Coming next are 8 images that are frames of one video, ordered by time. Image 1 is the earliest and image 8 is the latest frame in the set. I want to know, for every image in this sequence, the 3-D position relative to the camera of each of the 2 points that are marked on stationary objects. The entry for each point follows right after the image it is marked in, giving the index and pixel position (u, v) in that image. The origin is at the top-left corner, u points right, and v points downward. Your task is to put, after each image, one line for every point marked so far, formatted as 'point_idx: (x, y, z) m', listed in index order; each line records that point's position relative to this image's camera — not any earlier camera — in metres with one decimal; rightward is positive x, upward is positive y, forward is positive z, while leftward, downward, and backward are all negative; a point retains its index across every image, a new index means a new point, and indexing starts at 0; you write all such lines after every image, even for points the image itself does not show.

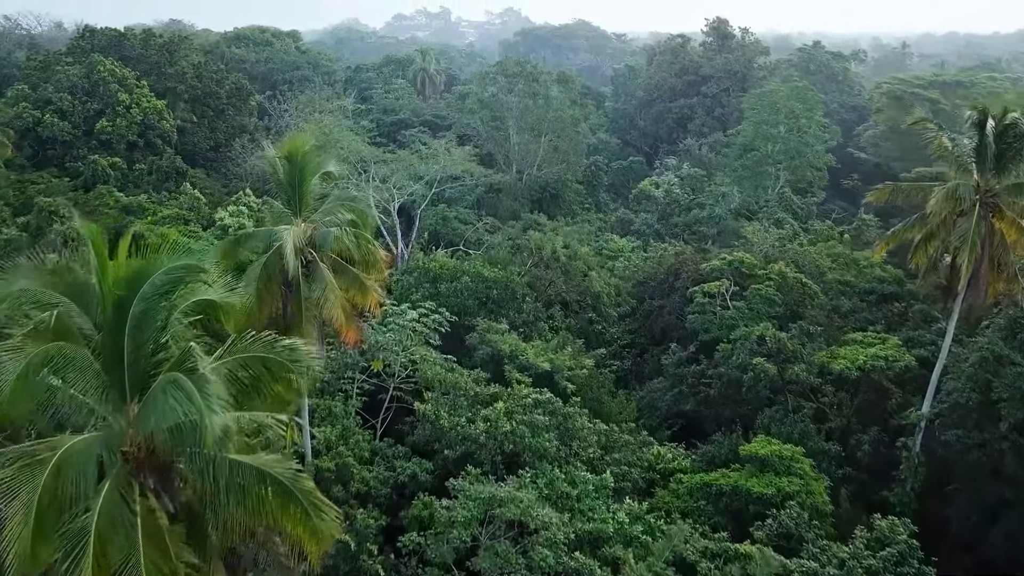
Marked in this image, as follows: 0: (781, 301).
0: (+6.3, -0.3, +14.1) m
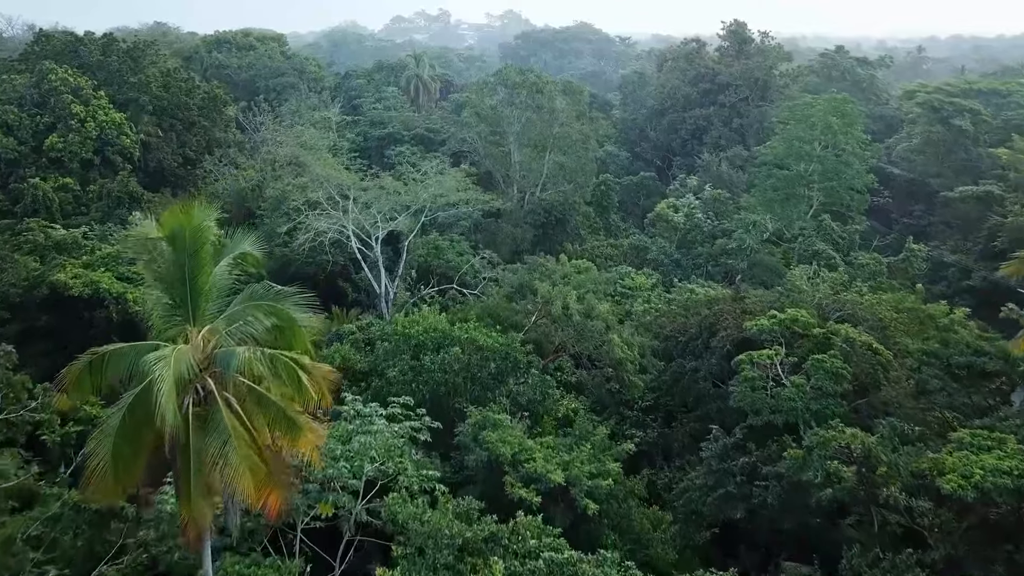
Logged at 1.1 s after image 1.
0: (+6.3, -1.6, +11.3) m
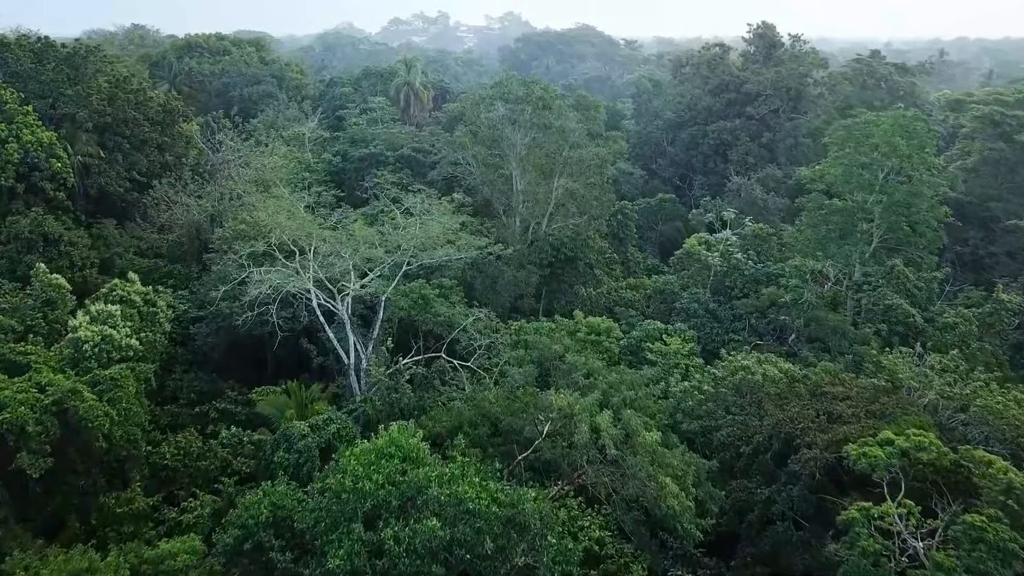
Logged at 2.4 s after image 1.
0: (+6.4, -3.3, +7.6) m
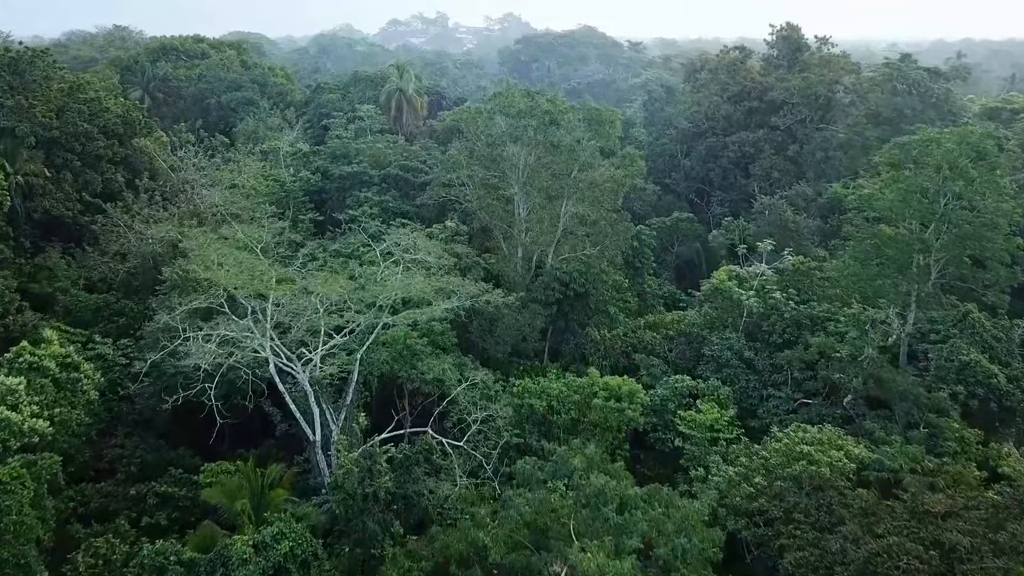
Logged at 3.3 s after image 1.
0: (+6.5, -4.5, +4.9) m
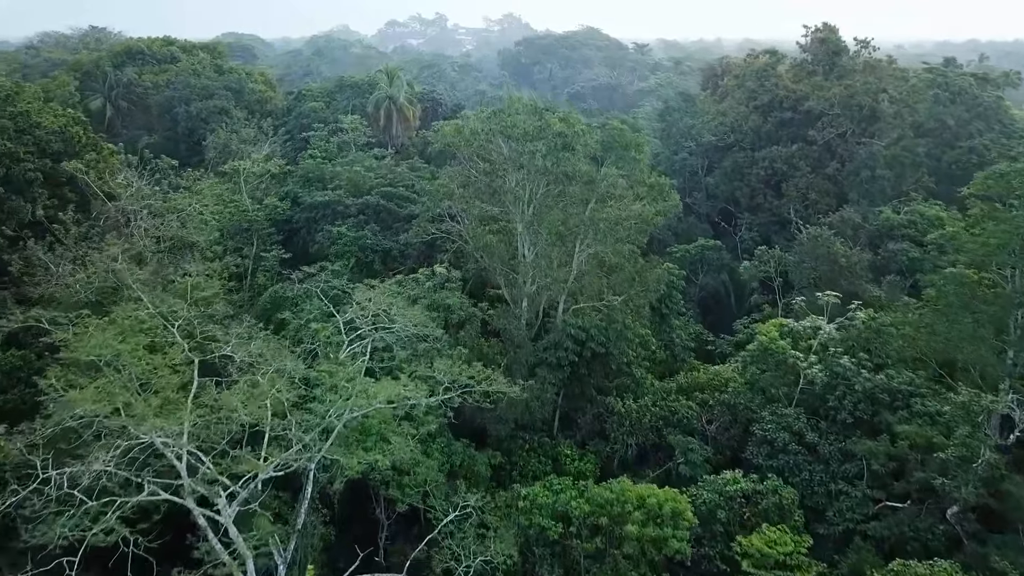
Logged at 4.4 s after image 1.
0: (+6.6, -5.9, +1.8) m
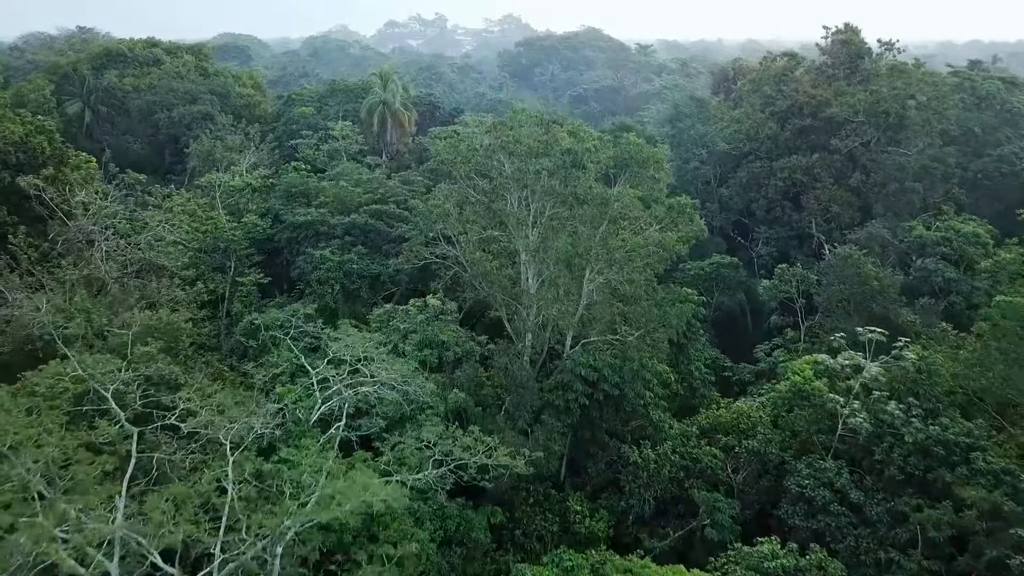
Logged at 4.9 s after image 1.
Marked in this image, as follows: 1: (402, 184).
0: (+6.6, -6.6, +0.2) m
1: (-3.2, +3.1, +17.5) m
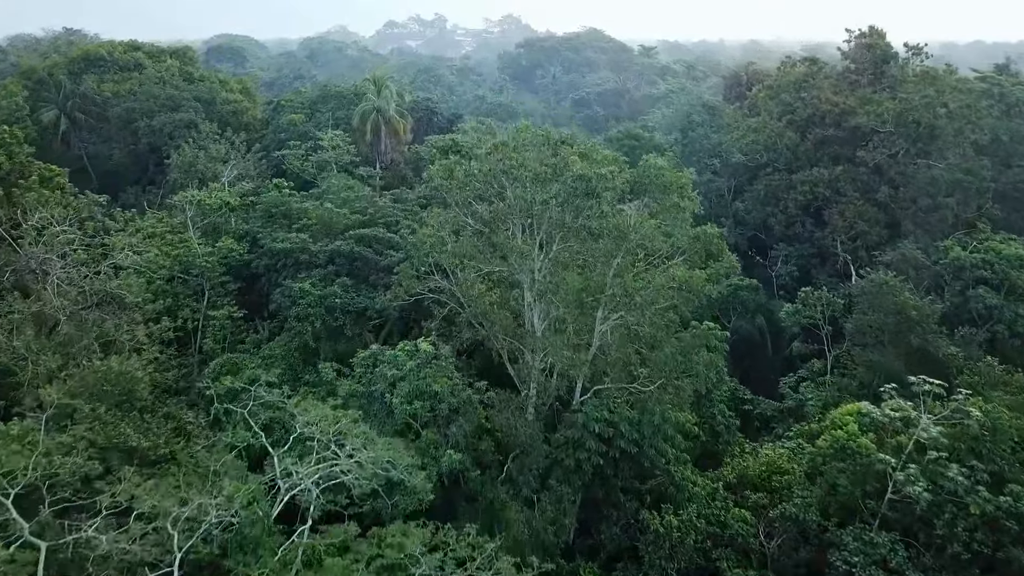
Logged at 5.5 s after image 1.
0: (+6.7, -7.3, -1.3) m
1: (-3.2, +2.3, +16.0) m
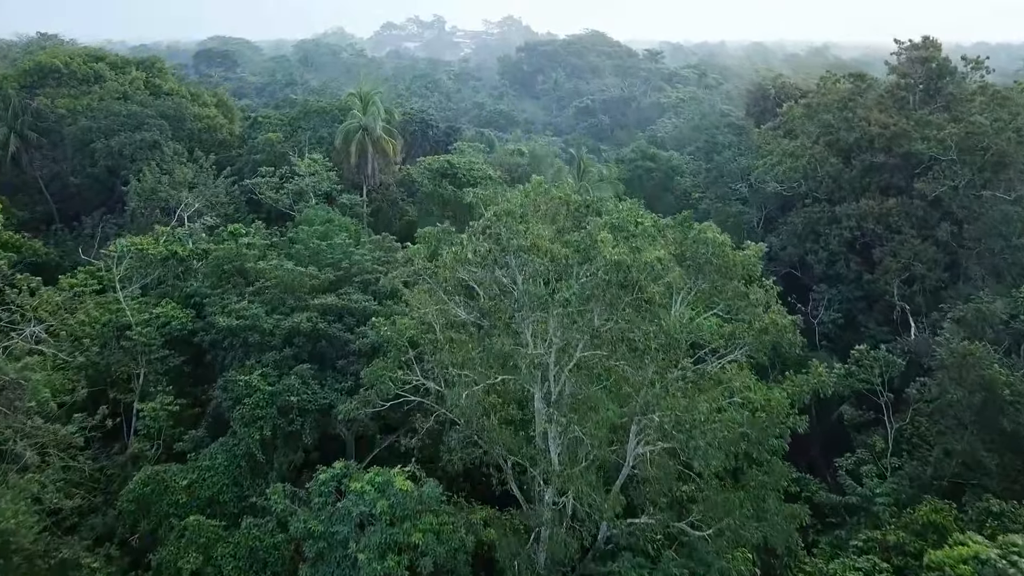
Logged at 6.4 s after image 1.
0: (+6.8, -8.9, -4.1) m
1: (-3.1, +0.7, +13.2) m
